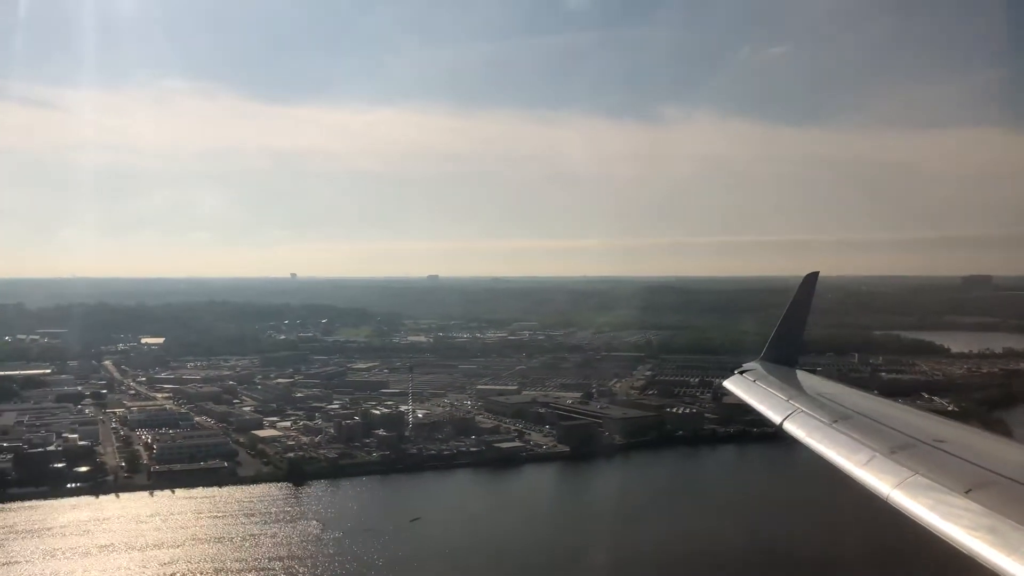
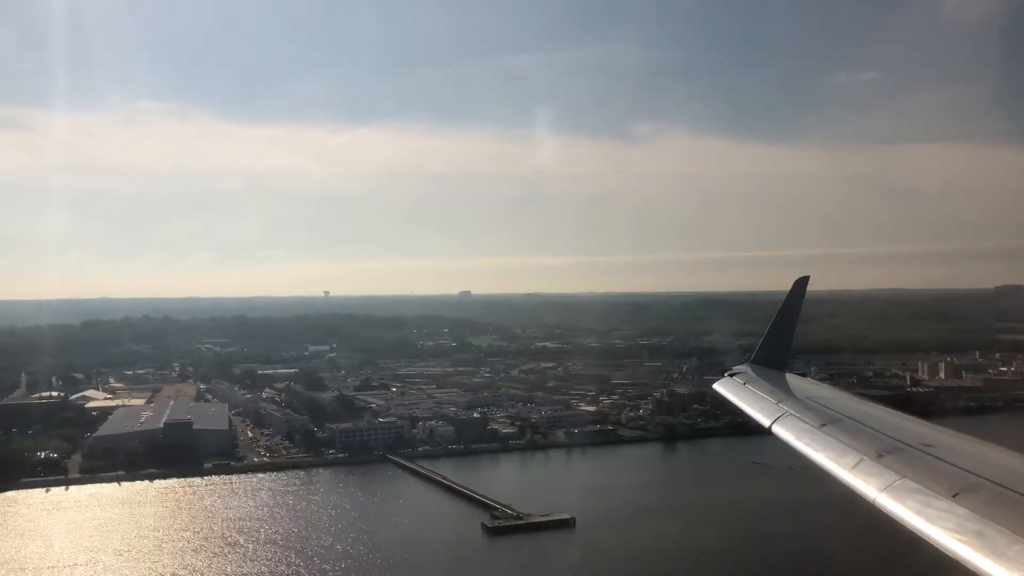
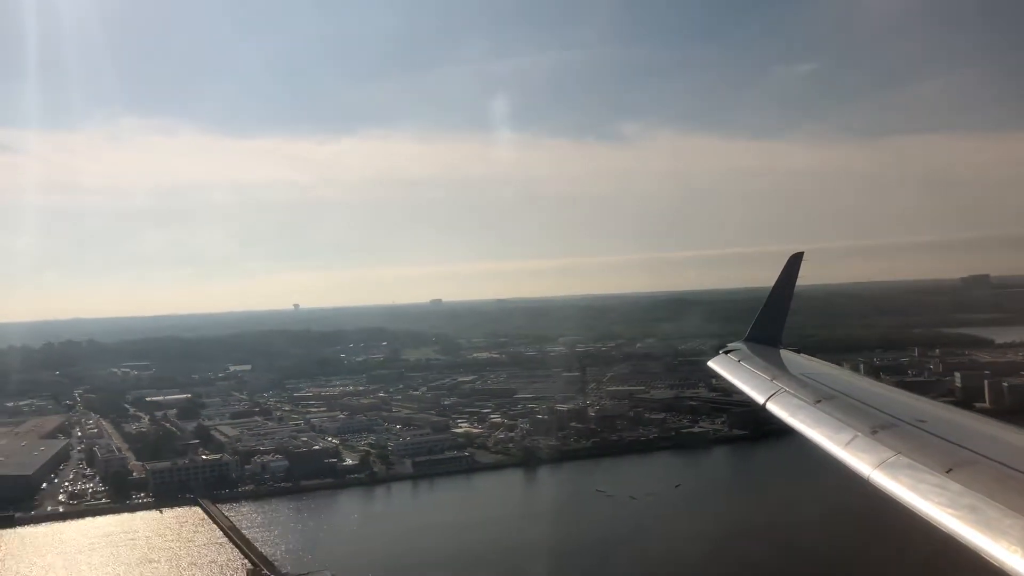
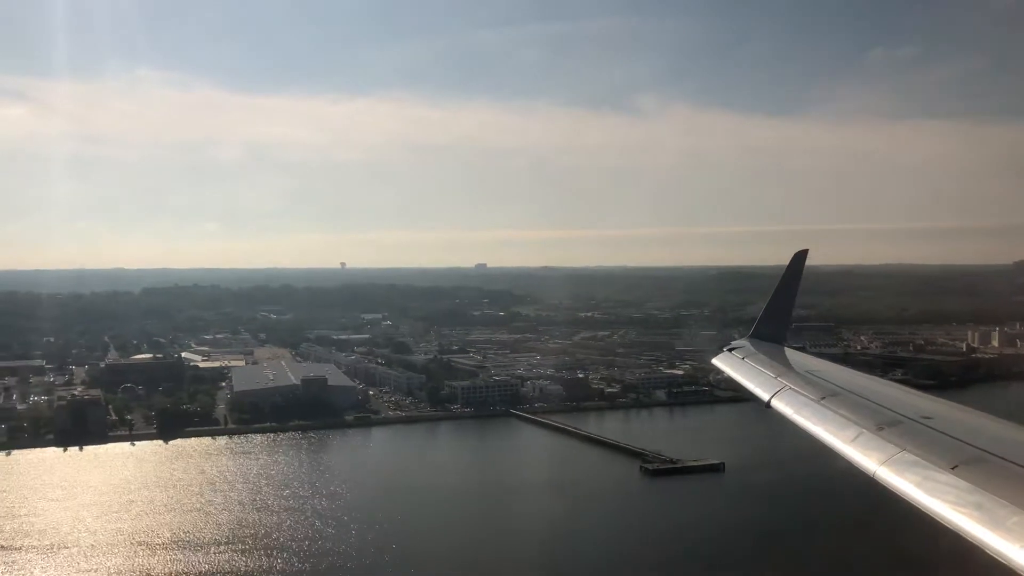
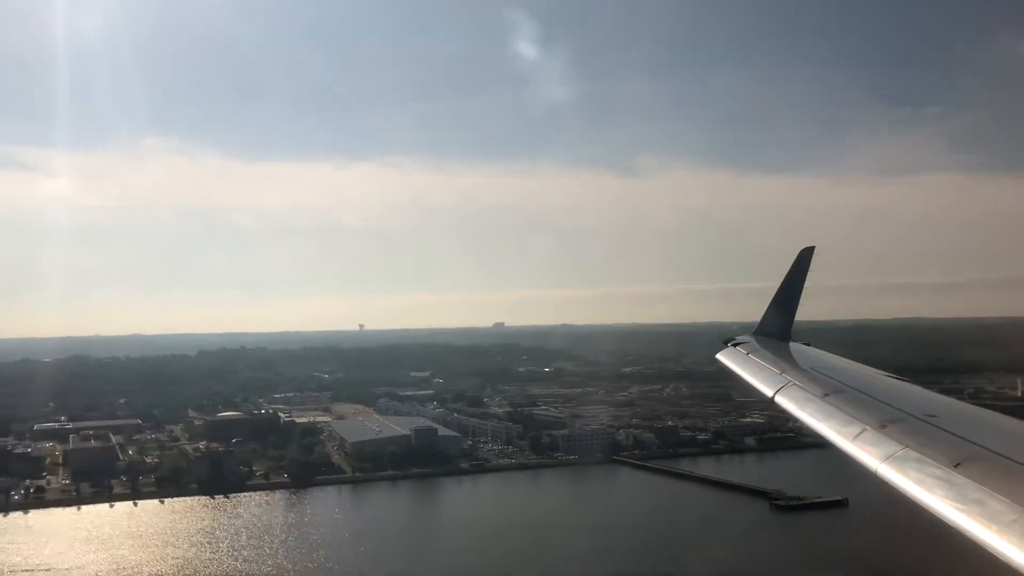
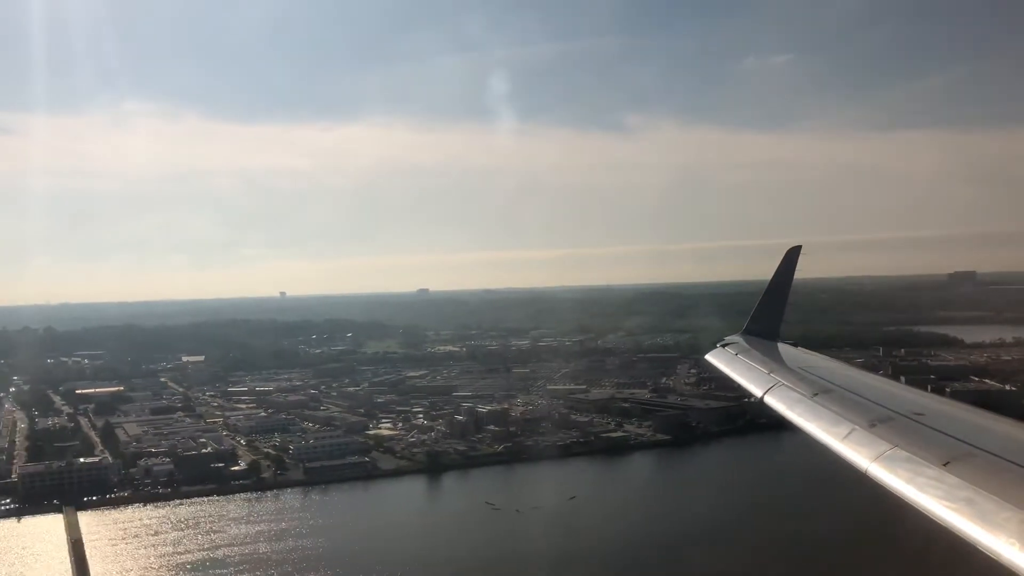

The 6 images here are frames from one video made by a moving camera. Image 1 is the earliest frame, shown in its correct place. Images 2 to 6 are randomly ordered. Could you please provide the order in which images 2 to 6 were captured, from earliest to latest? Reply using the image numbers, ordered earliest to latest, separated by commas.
6, 3, 2, 4, 5
